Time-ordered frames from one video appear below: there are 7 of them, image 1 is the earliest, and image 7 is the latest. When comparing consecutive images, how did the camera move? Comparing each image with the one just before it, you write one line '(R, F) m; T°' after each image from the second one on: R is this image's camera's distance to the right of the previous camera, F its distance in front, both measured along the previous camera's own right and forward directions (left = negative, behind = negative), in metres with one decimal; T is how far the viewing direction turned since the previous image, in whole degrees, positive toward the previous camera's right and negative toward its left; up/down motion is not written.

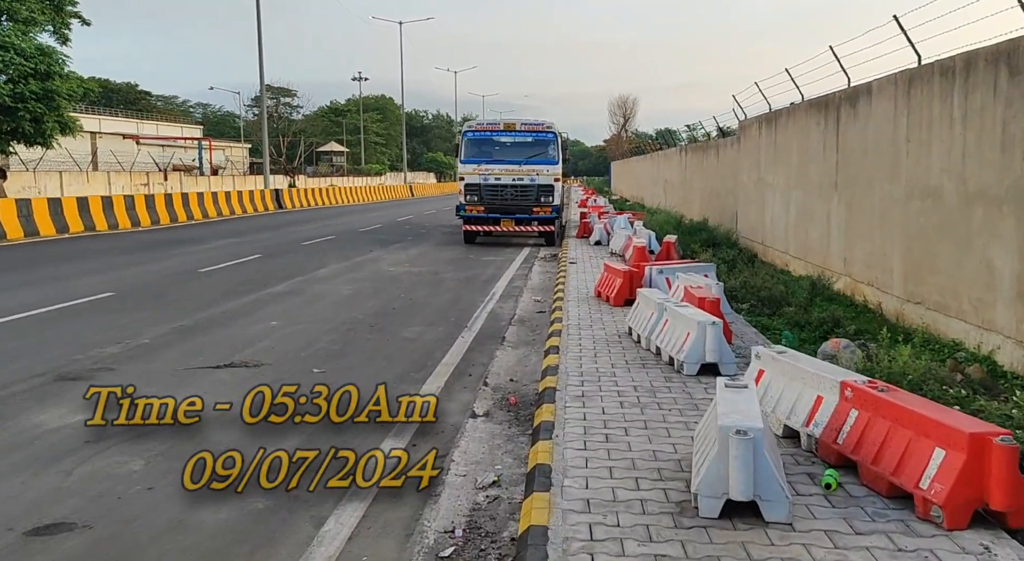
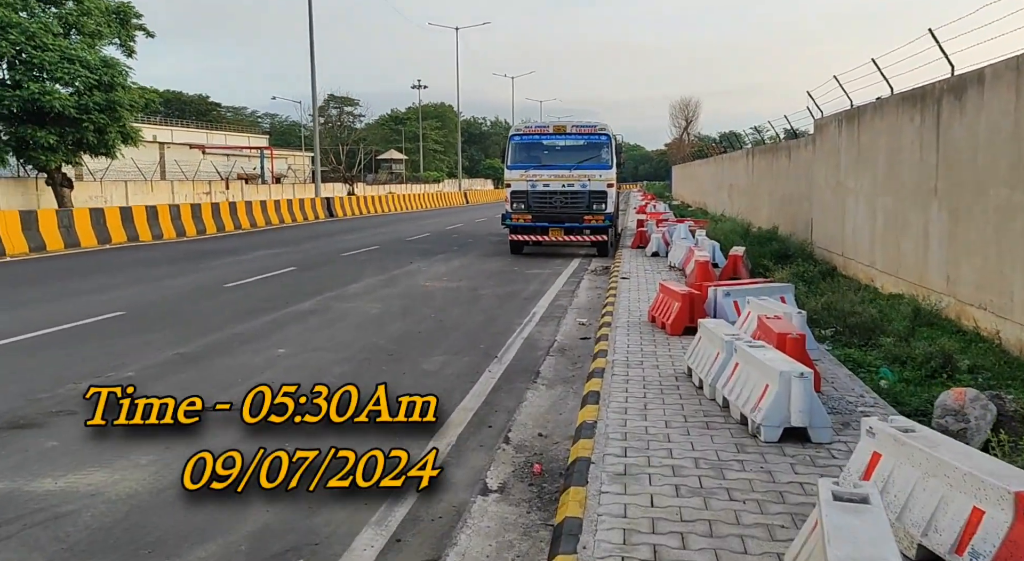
(+0.2, +1.3) m; -4°
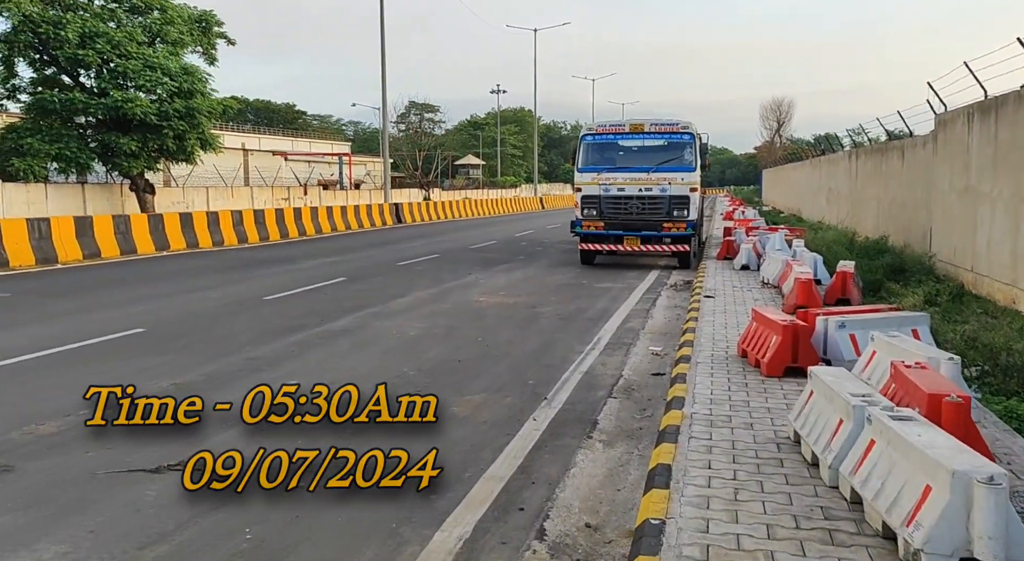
(+0.2, +1.4) m; -6°
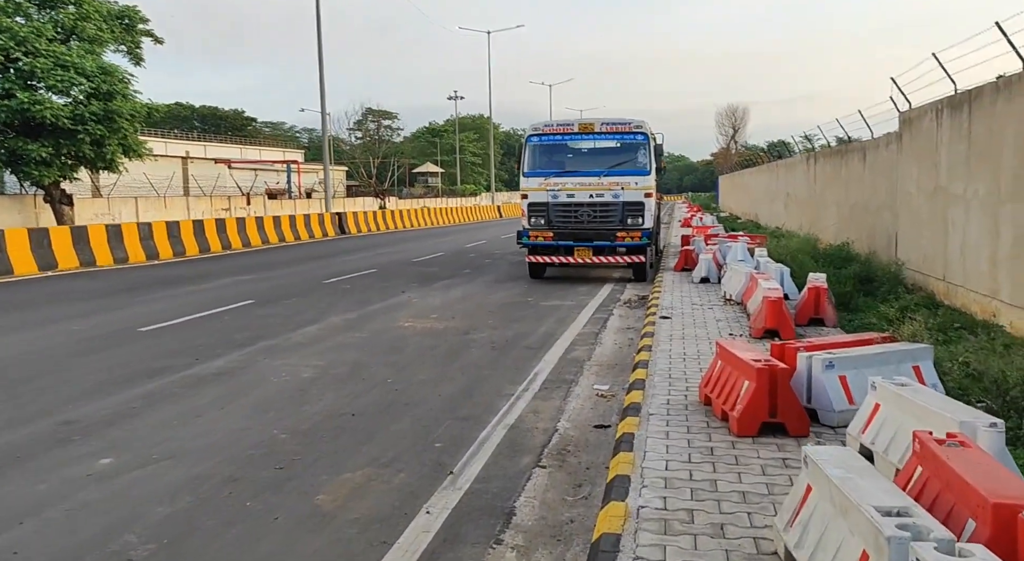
(+0.4, +1.4) m; +3°
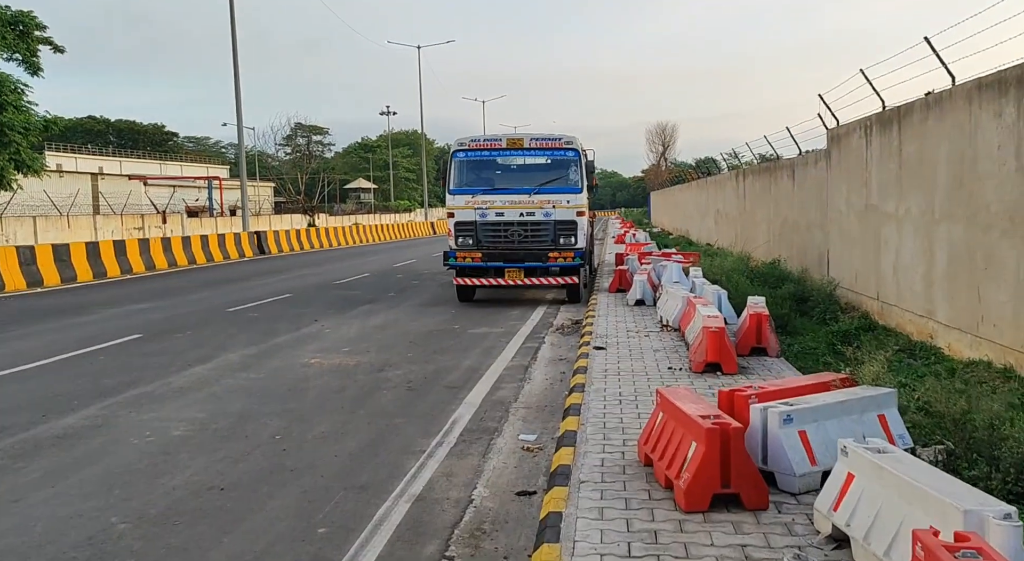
(+0.2, +0.9) m; +5°
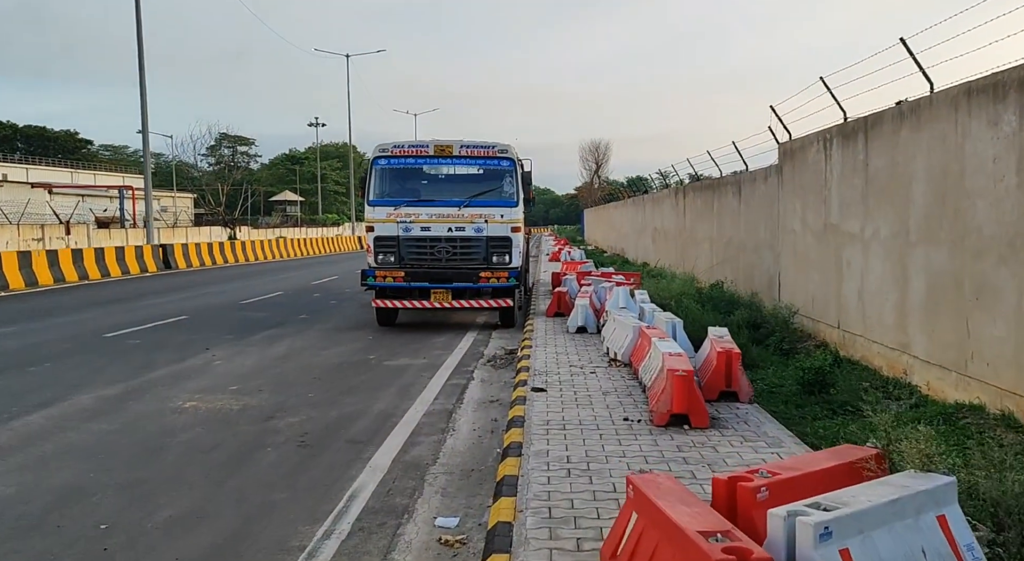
(+0.1, +1.5) m; +5°
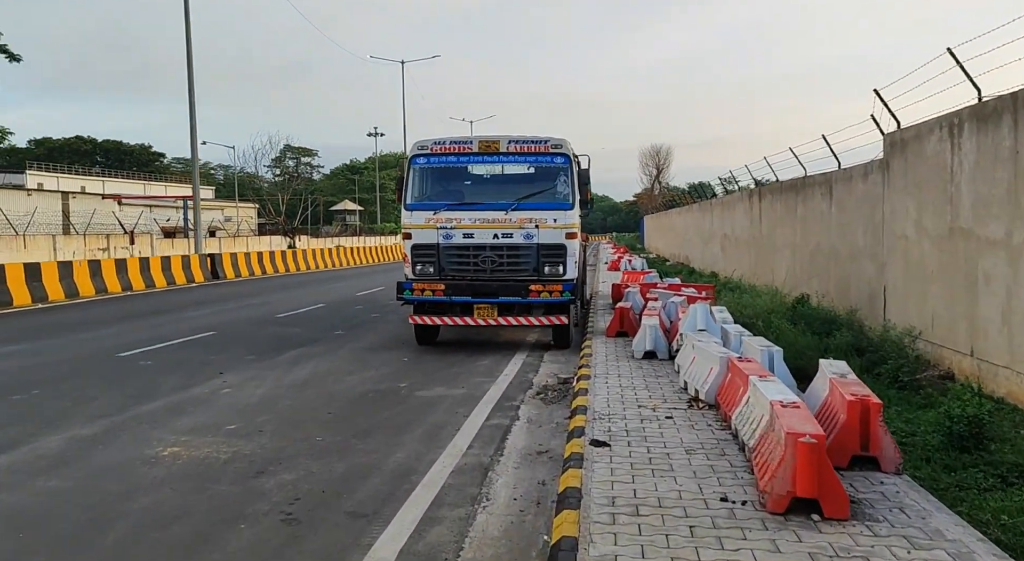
(0.0, +1.7) m; -4°
